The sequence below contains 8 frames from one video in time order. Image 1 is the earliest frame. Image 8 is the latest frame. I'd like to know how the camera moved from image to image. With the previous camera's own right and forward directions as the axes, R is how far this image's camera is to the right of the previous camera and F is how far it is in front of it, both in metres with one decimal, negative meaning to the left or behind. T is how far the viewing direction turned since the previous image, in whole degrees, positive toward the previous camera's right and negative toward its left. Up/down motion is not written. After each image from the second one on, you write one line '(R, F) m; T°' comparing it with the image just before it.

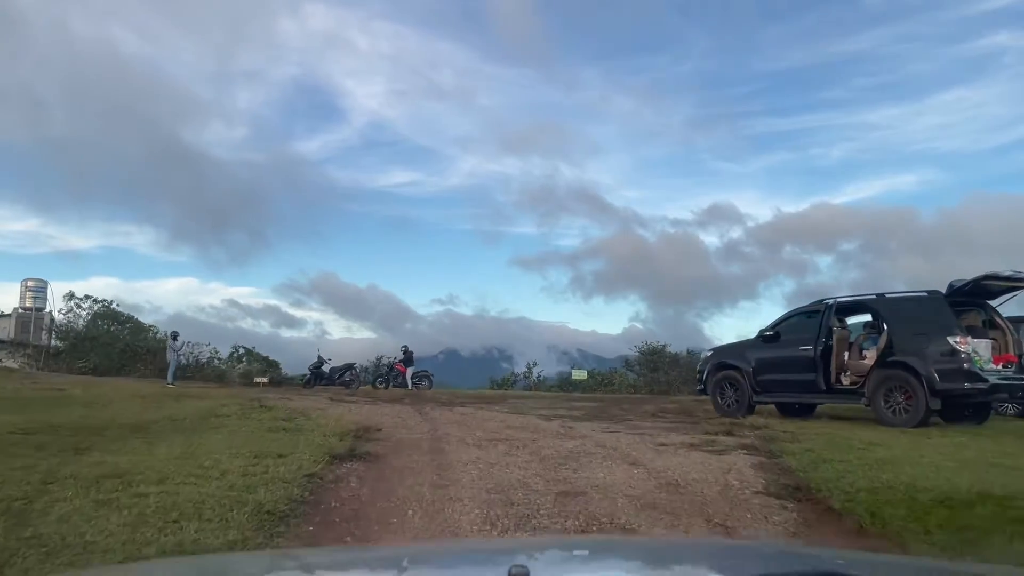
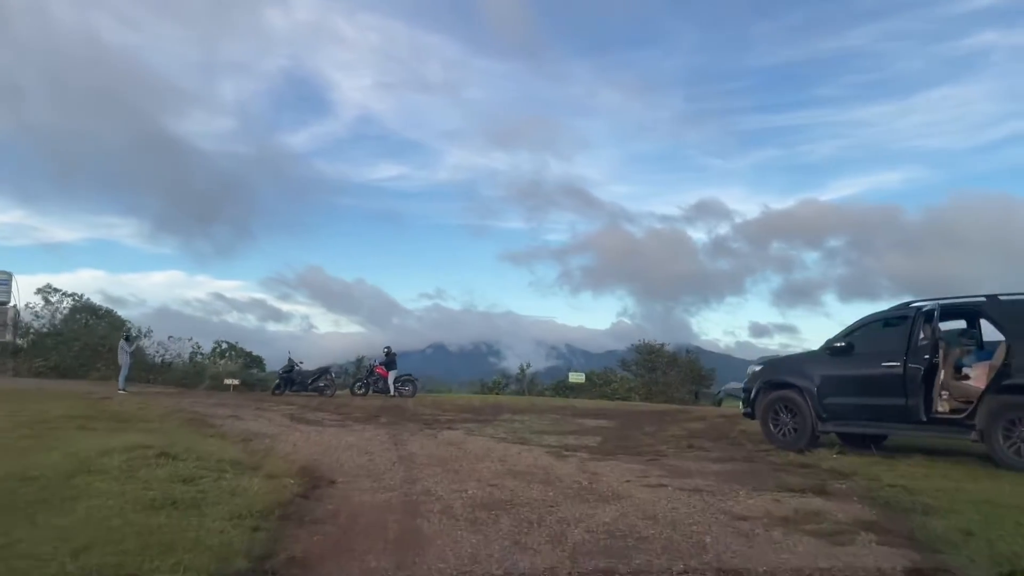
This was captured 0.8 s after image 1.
(-0.2, +3.2) m; +1°
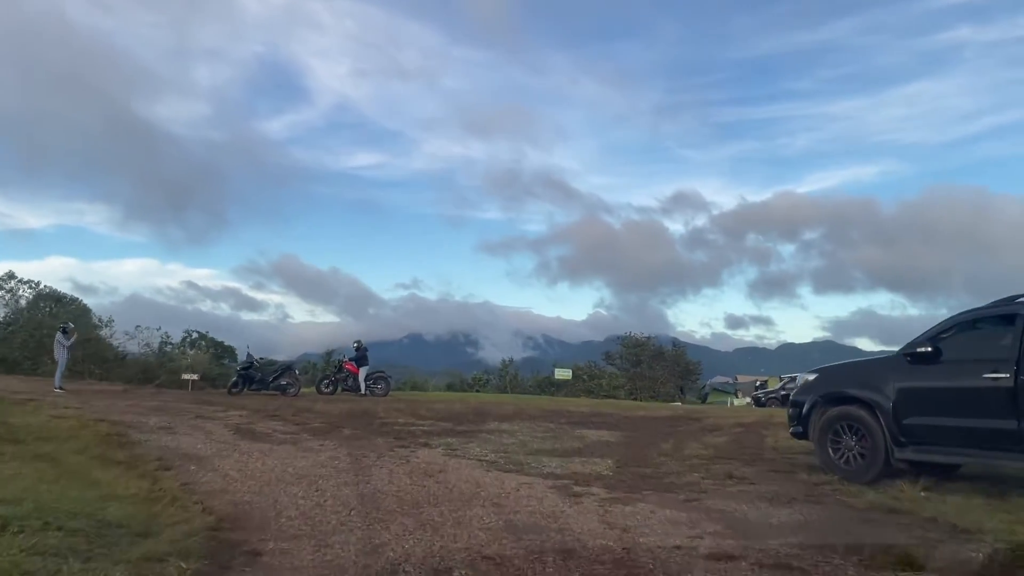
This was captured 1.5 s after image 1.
(-0.2, +2.6) m; +2°
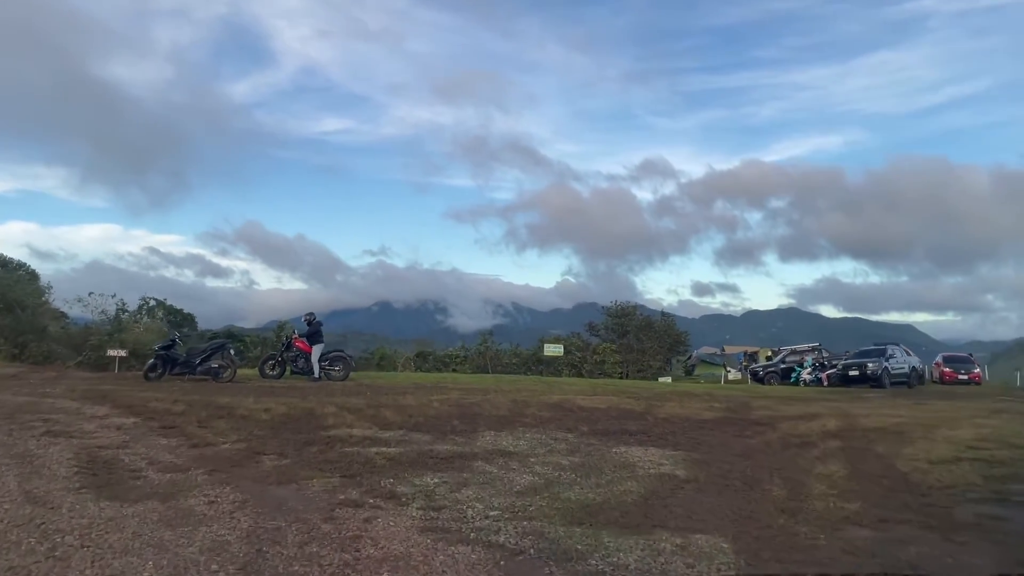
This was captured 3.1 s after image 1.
(-0.5, +5.0) m; +2°
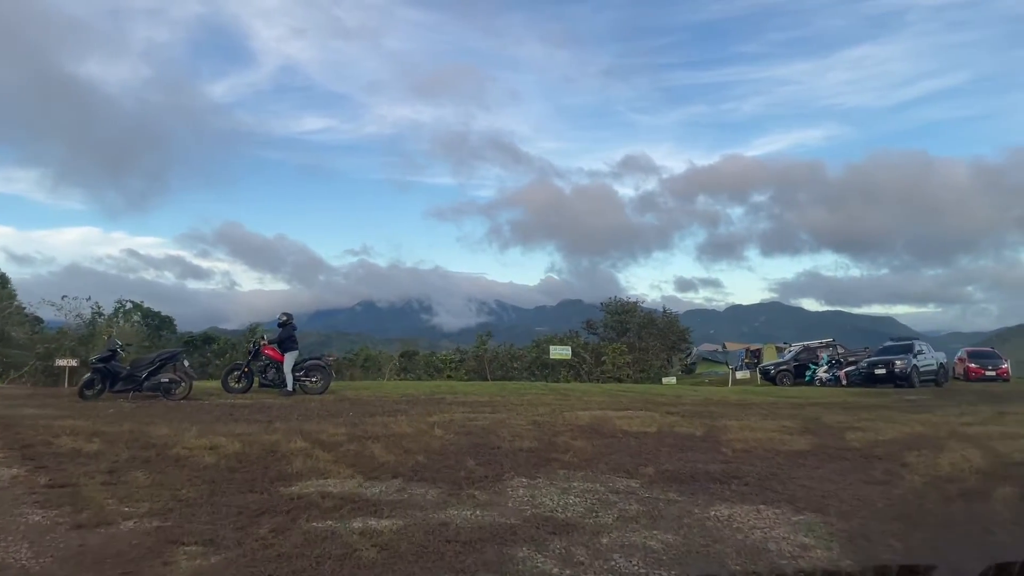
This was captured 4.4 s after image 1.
(-0.6, +3.4) m; +1°
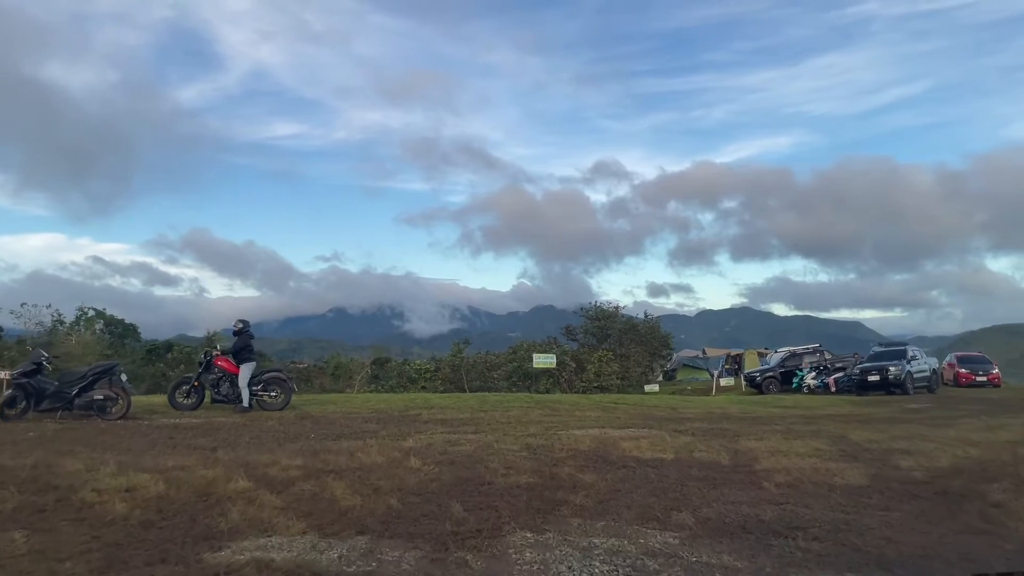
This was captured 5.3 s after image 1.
(-0.2, +1.9) m; +2°
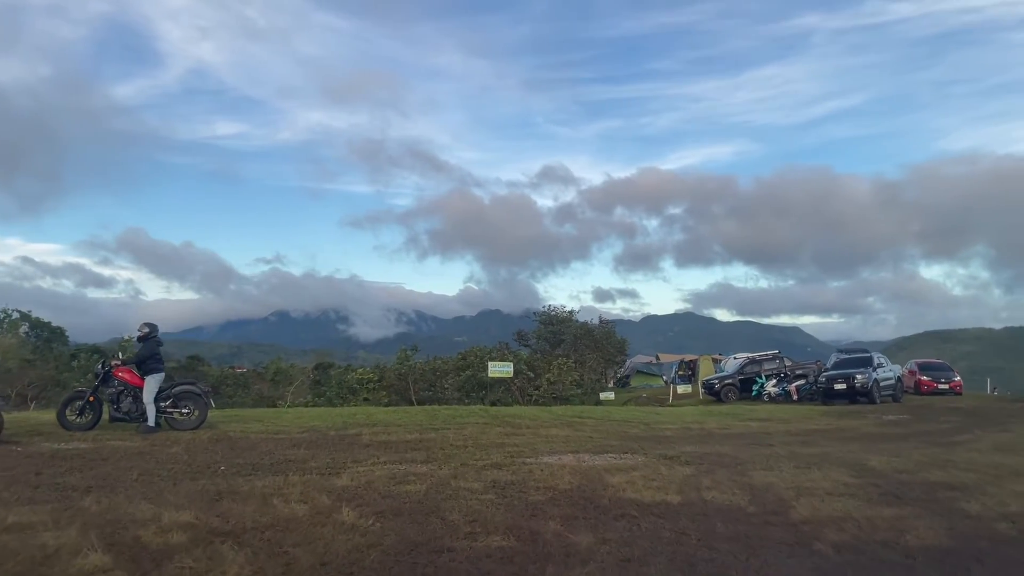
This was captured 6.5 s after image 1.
(-0.2, +2.3) m; +4°
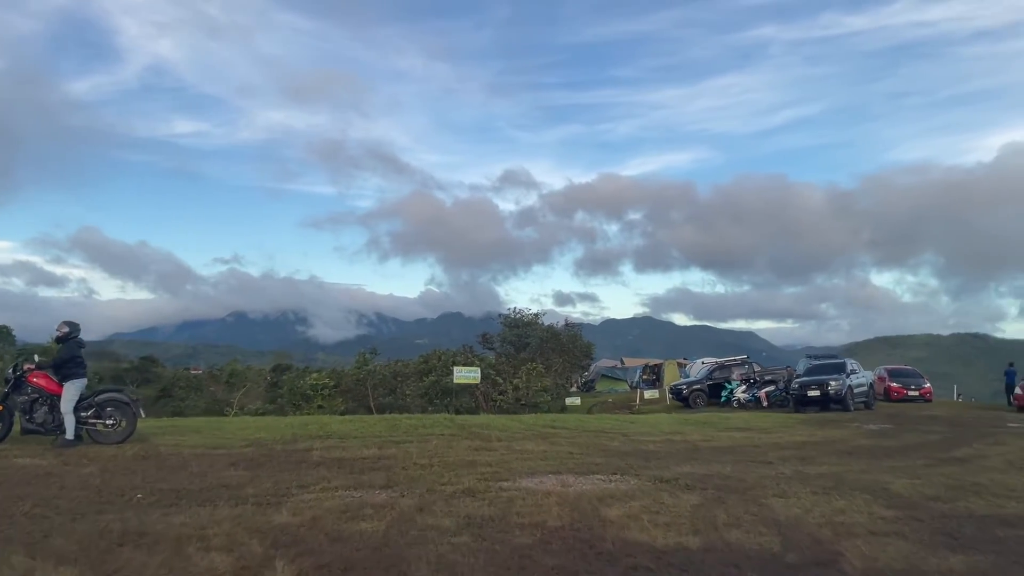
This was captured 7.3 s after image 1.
(-0.2, +1.6) m; +3°
